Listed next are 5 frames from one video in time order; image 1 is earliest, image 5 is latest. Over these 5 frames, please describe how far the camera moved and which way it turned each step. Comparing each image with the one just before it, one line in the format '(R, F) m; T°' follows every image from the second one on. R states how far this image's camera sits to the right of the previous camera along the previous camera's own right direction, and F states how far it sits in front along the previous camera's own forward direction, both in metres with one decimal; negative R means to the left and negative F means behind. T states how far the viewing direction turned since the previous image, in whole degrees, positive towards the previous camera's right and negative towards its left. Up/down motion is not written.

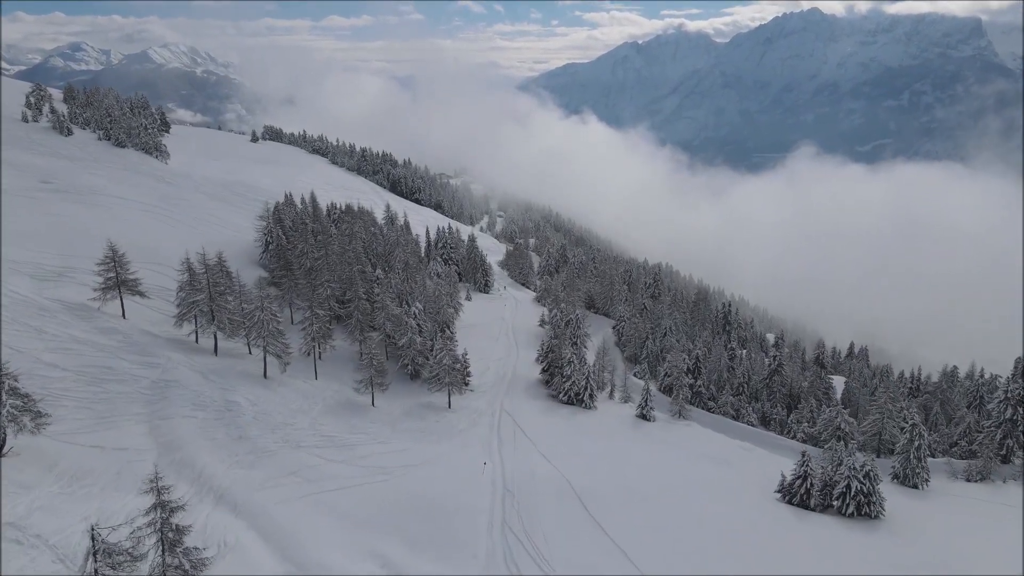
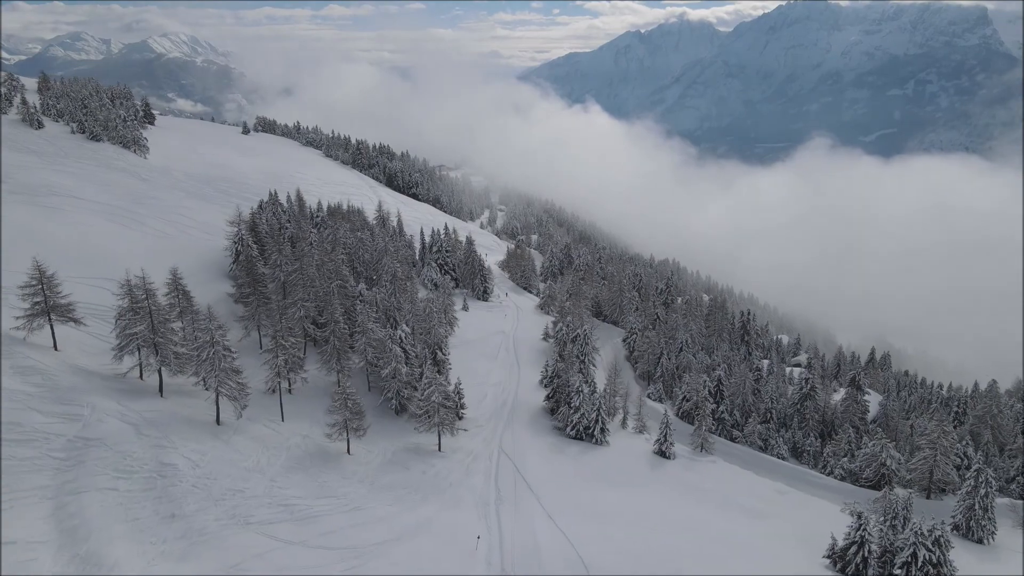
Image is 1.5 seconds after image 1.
(+0.1, +8.1) m; 0°
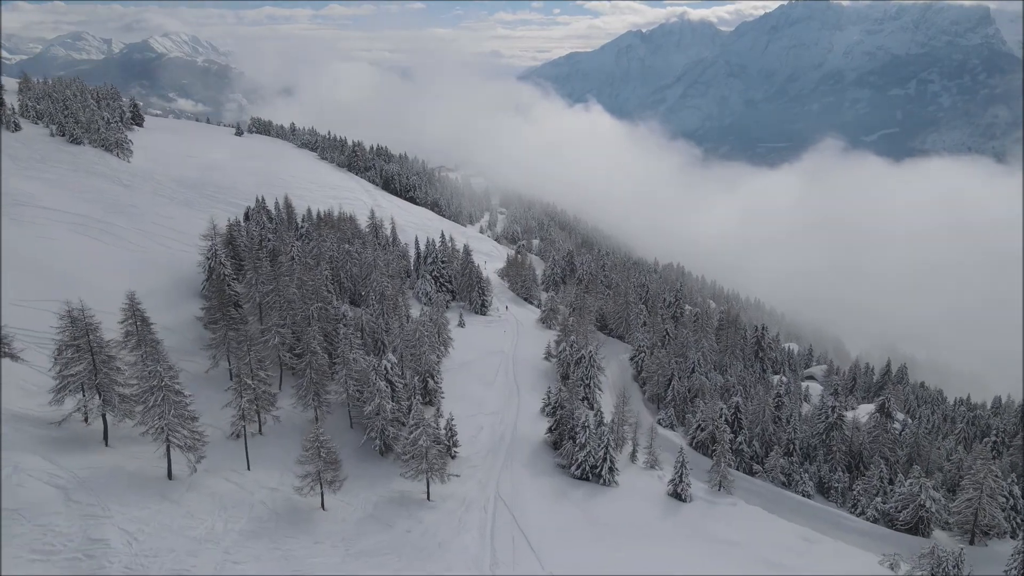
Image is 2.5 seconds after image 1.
(+0.2, +5.6) m; 0°
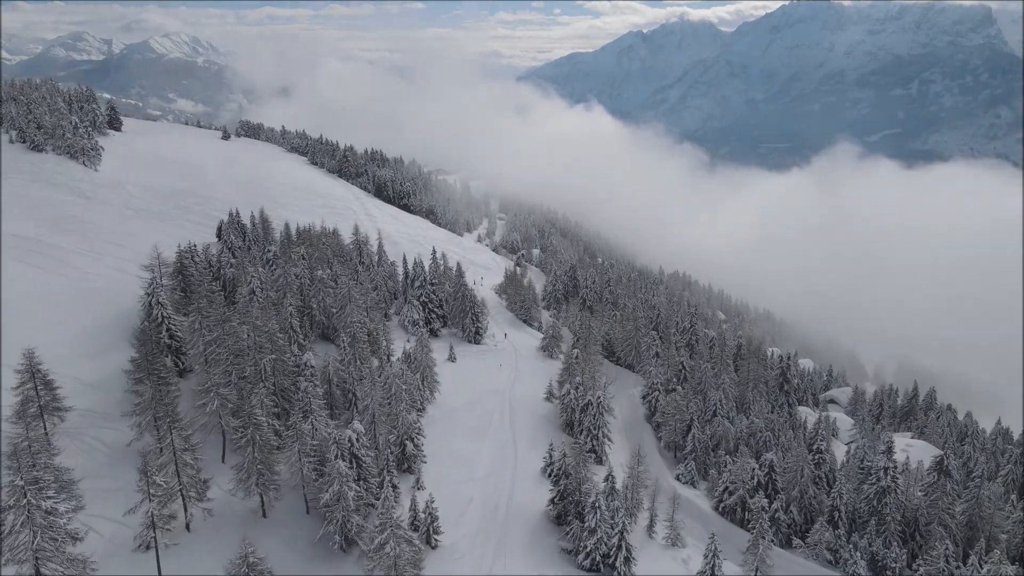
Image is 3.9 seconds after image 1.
(+0.5, +9.2) m; 0°
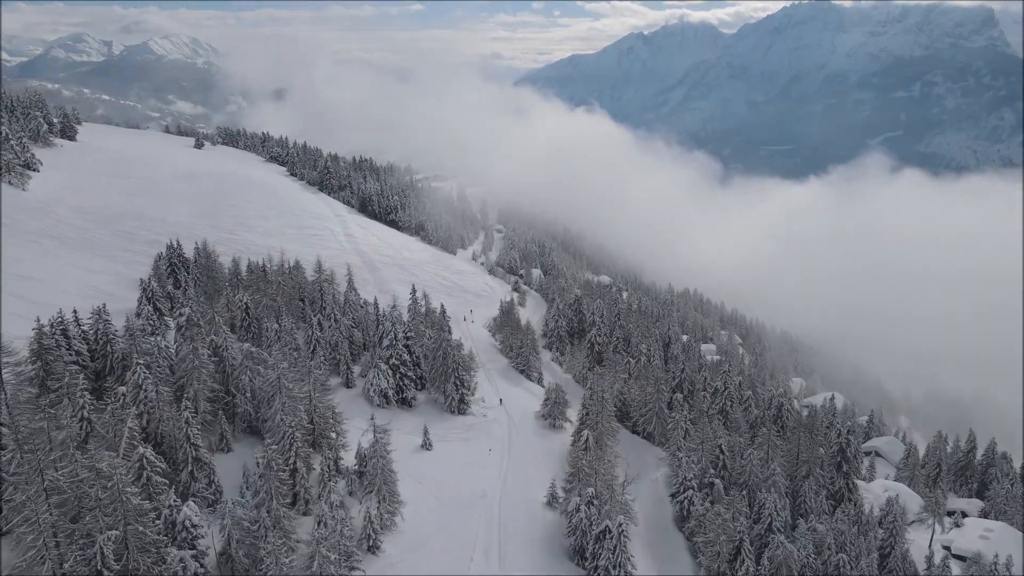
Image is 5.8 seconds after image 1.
(+0.9, +15.8) m; 0°
